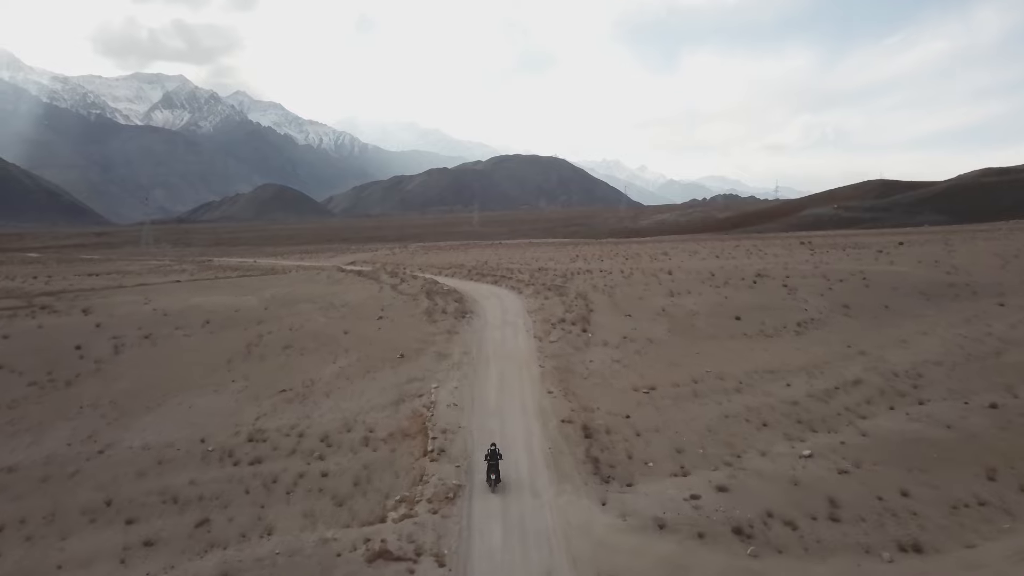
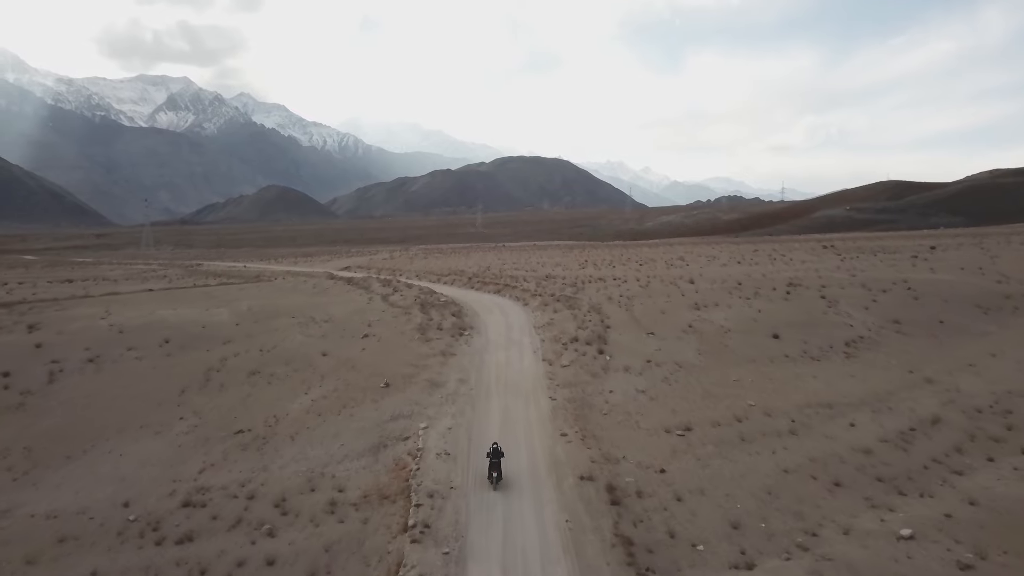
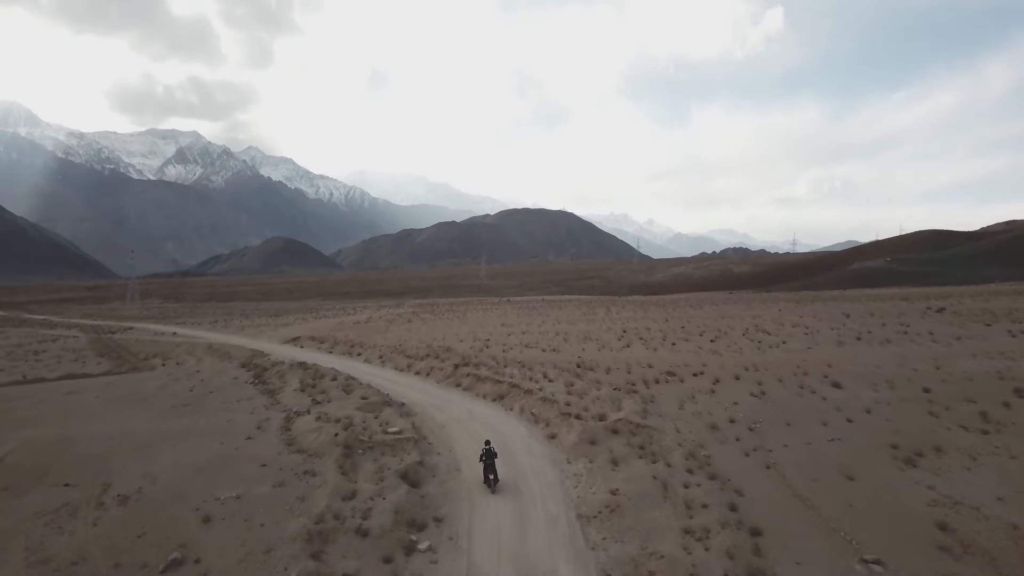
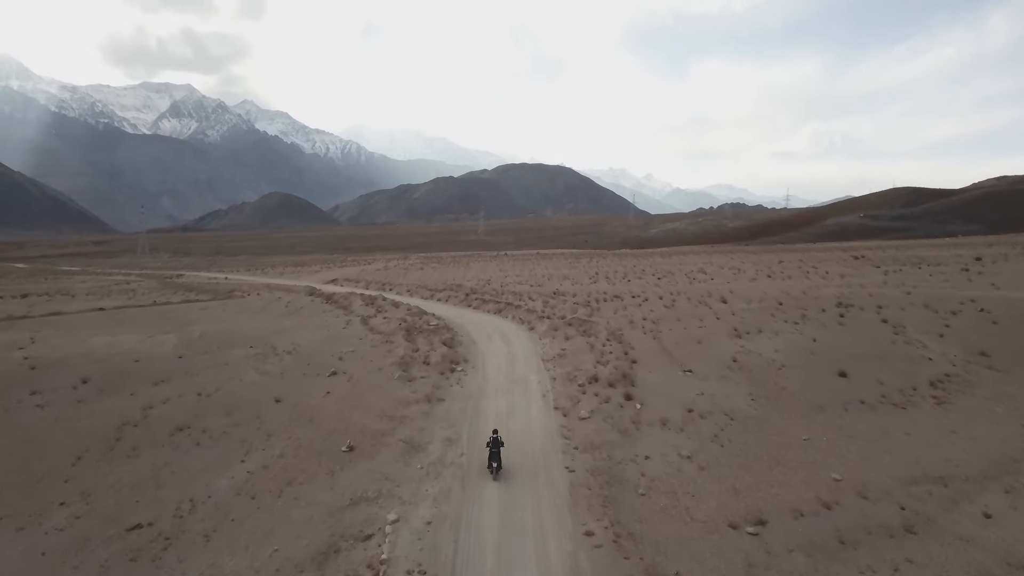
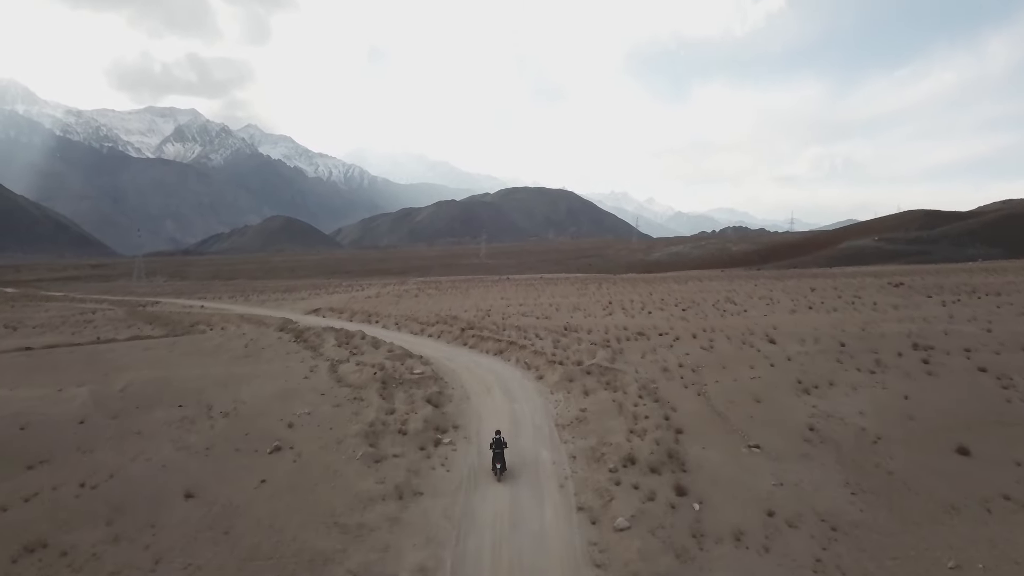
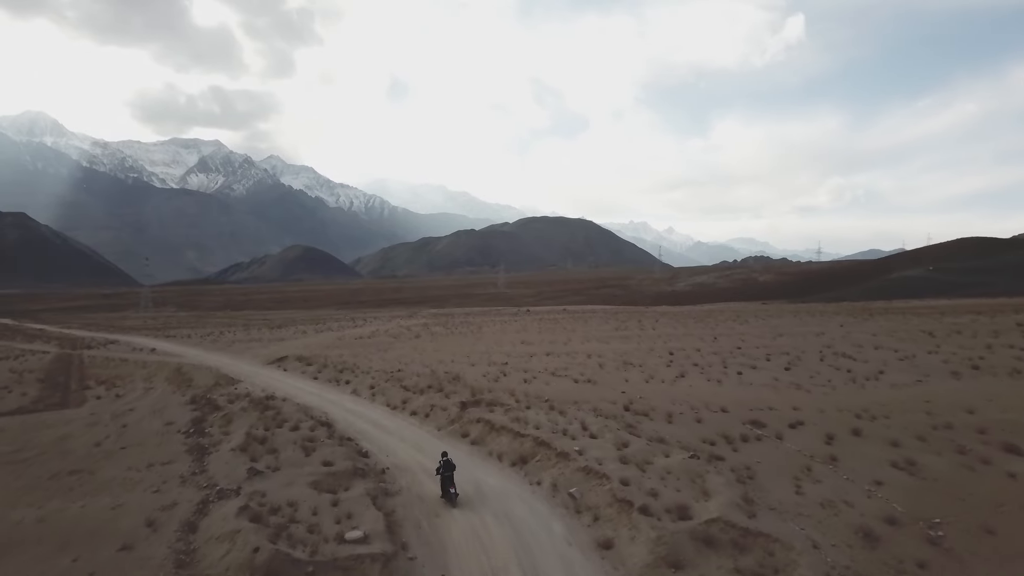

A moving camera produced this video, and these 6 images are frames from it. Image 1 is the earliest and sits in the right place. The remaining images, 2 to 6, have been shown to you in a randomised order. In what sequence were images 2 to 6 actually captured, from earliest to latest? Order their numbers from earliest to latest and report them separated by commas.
2, 4, 5, 3, 6
